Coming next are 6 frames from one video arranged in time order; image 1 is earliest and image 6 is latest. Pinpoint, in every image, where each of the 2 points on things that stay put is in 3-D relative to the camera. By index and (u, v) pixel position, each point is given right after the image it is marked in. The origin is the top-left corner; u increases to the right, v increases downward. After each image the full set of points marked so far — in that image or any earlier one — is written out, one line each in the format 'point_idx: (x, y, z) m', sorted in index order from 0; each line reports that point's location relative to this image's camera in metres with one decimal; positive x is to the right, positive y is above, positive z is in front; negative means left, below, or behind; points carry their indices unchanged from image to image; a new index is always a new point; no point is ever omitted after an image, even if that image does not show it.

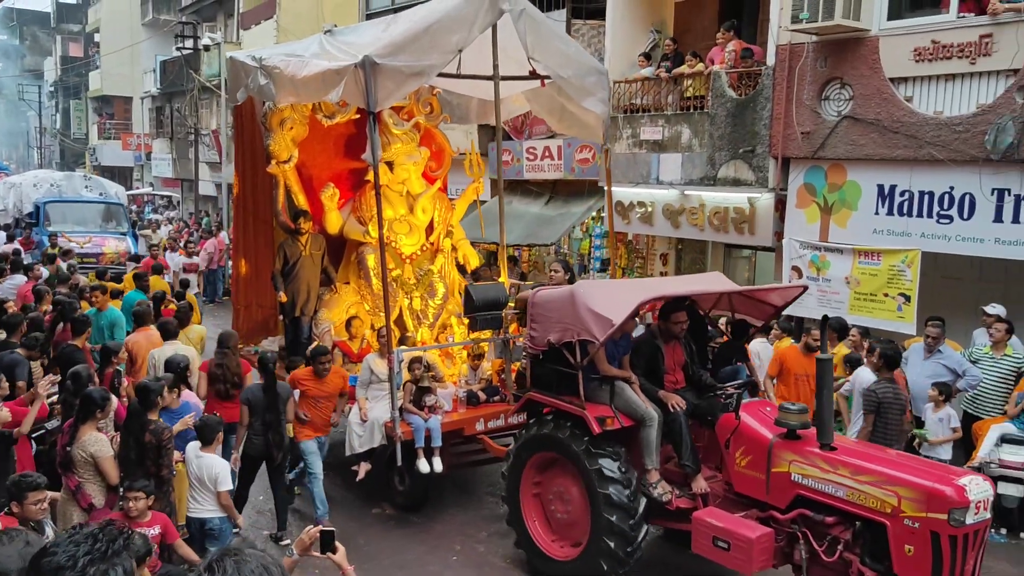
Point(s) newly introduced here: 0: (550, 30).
0: (+0.3, +2.2, +7.8) m
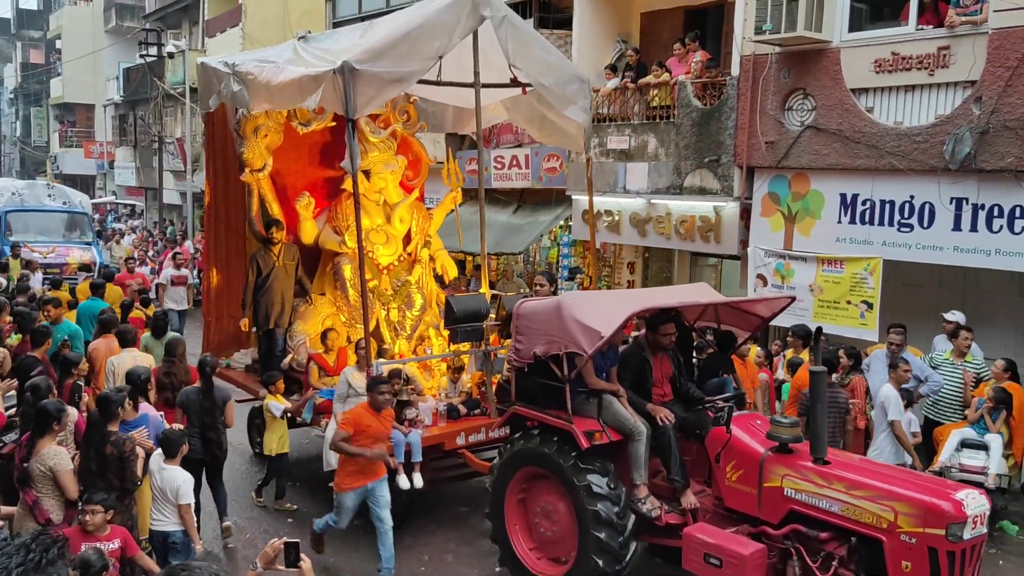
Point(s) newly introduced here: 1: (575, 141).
0: (+0.2, +2.1, +7.7) m
1: (+0.6, +1.4, +8.6) m
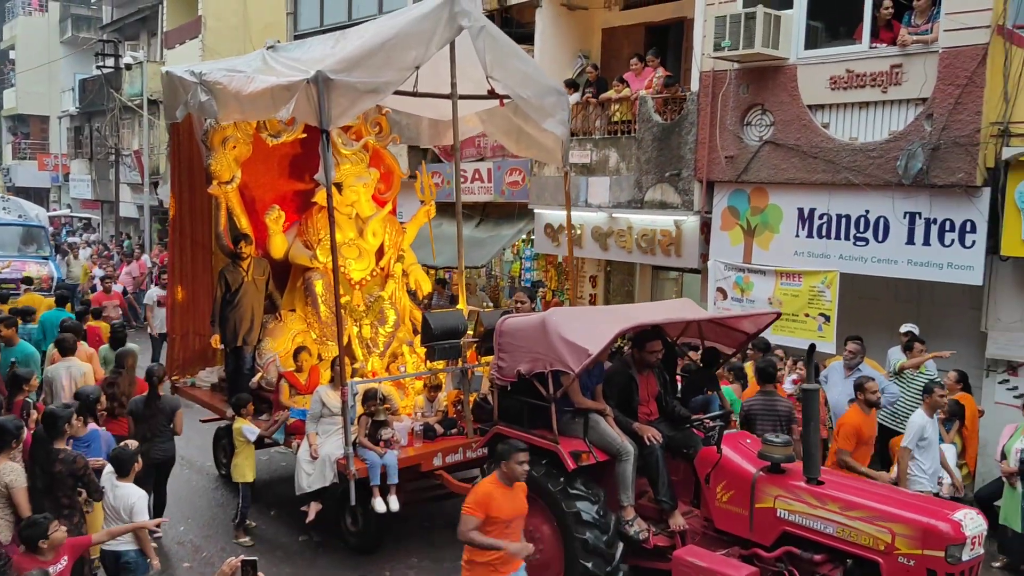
0: (0.0, +2.0, +7.6) m
1: (+0.4, +1.2, +8.4) m
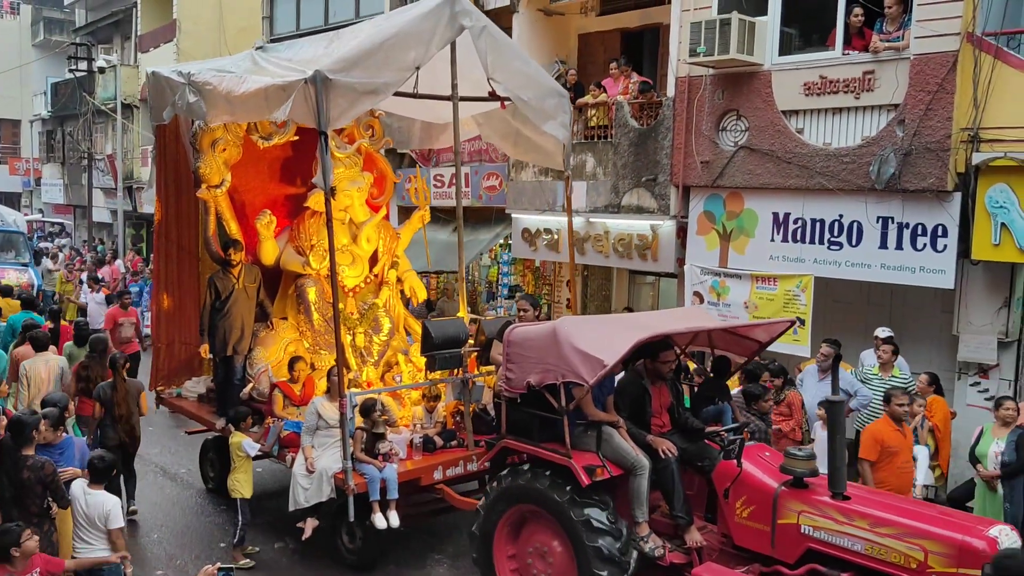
0: (0.0, +1.9, +7.4) m
1: (+0.4, +1.2, +8.2) m
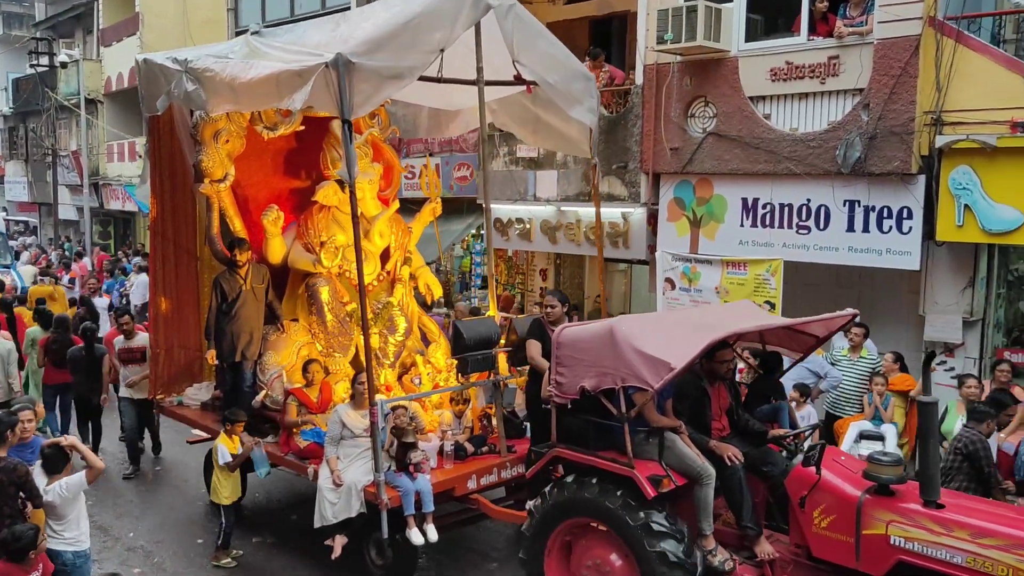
0: (+0.2, +1.9, +6.9) m
1: (+0.6, +1.2, +7.8) m
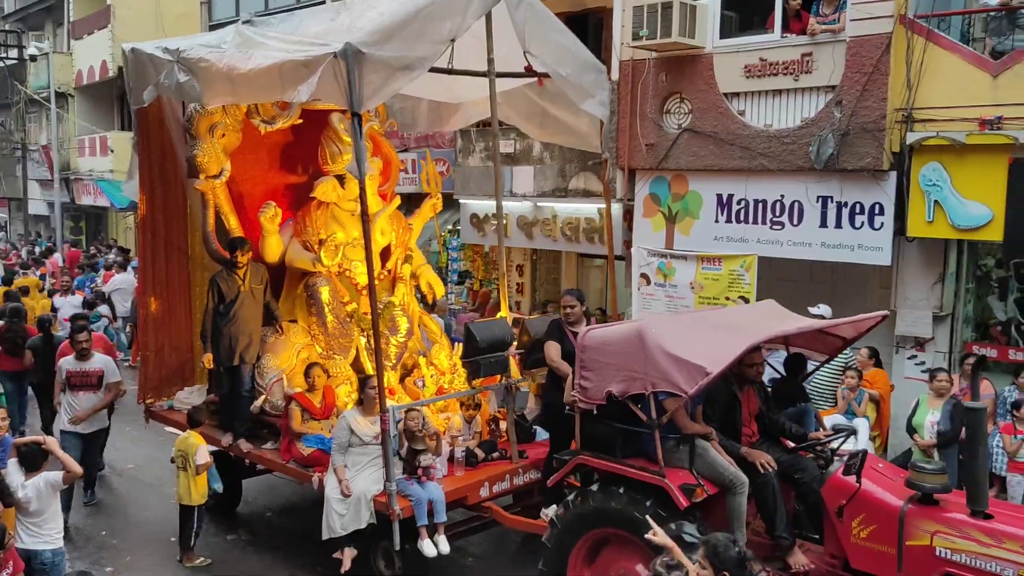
0: (+0.3, +1.9, +6.7) m
1: (+0.6, +1.2, +7.6) m
